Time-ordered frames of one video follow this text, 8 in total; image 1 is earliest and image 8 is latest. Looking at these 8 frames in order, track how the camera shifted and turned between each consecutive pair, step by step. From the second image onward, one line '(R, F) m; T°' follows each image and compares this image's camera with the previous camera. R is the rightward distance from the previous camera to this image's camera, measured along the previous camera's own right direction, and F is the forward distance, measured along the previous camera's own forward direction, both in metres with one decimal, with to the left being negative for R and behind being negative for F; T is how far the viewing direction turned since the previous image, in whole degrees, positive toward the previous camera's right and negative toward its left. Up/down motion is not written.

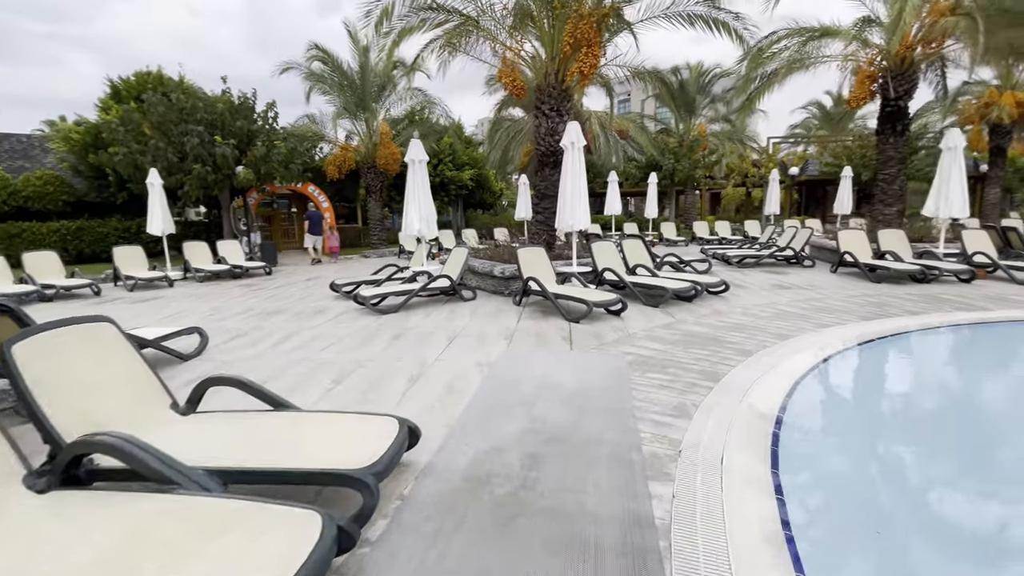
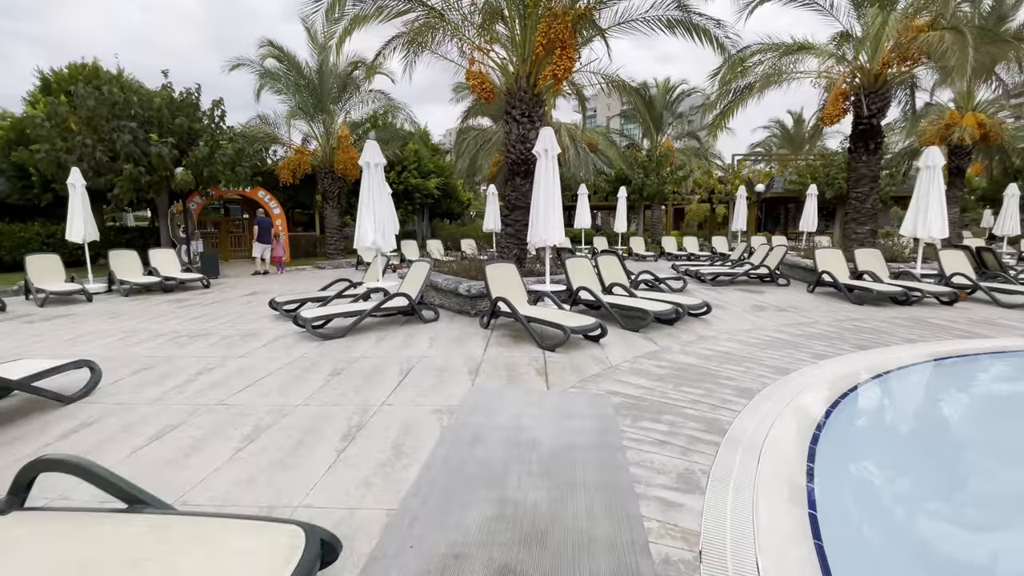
(0.0, +0.8) m; +4°
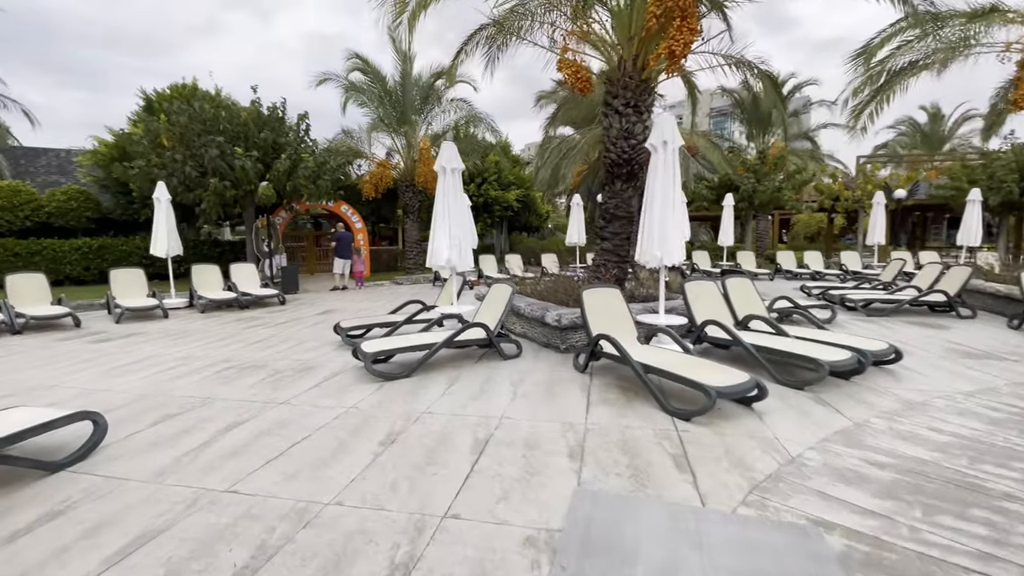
(-0.3, +1.5) m; -9°
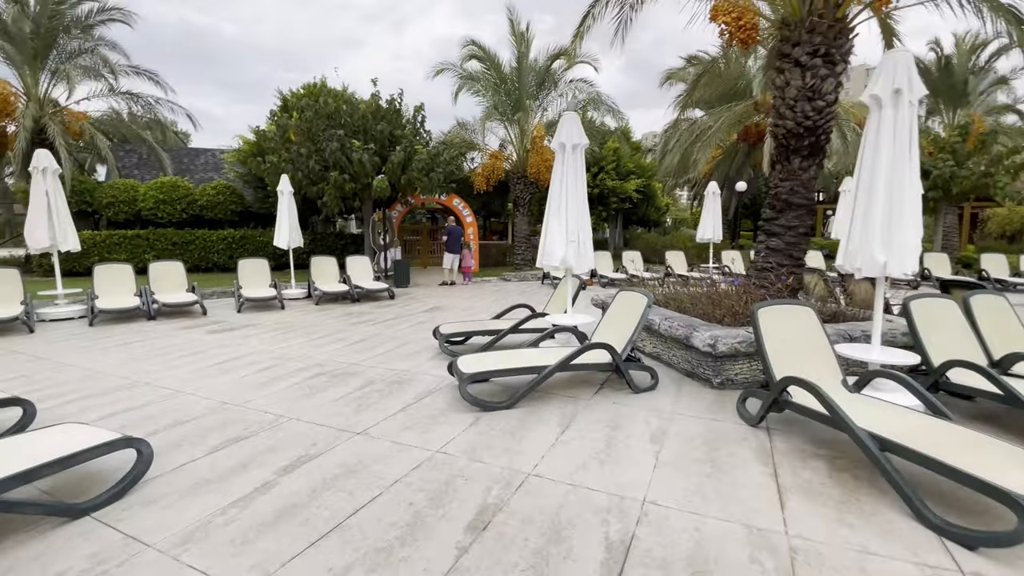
(-0.3, +1.2) m; -13°
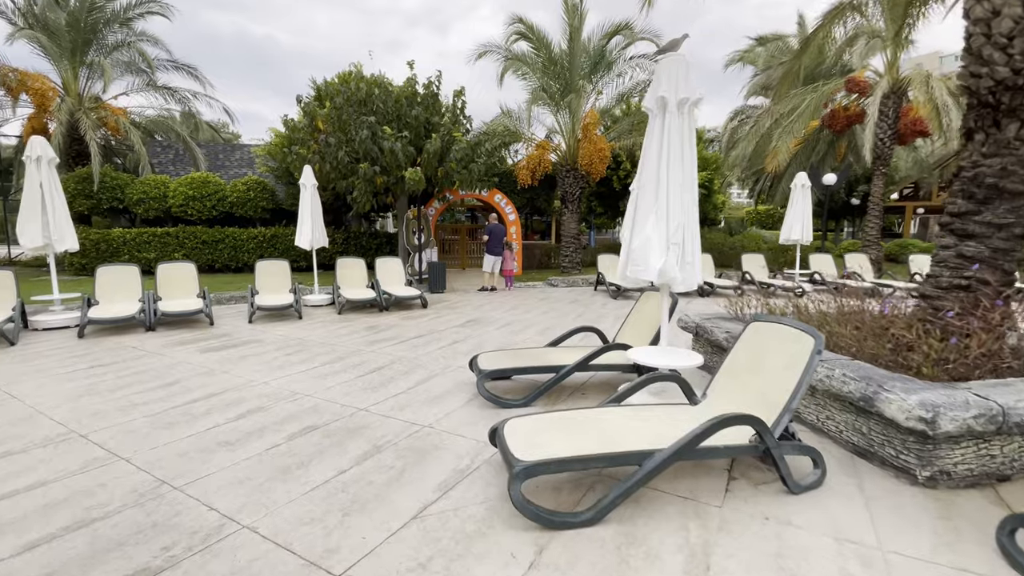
(-0.2, +1.6) m; -5°
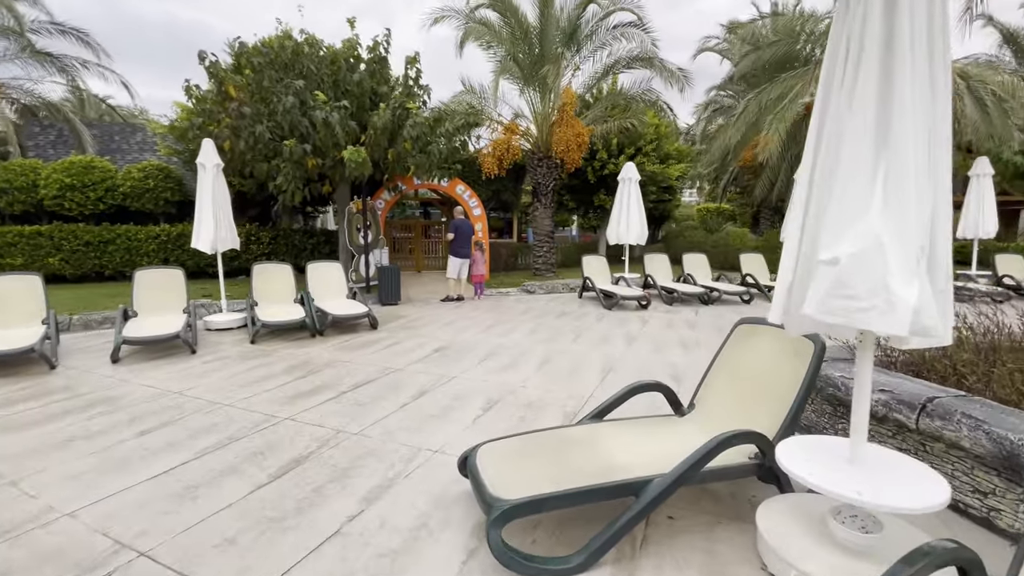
(-0.4, +2.0) m; +6°
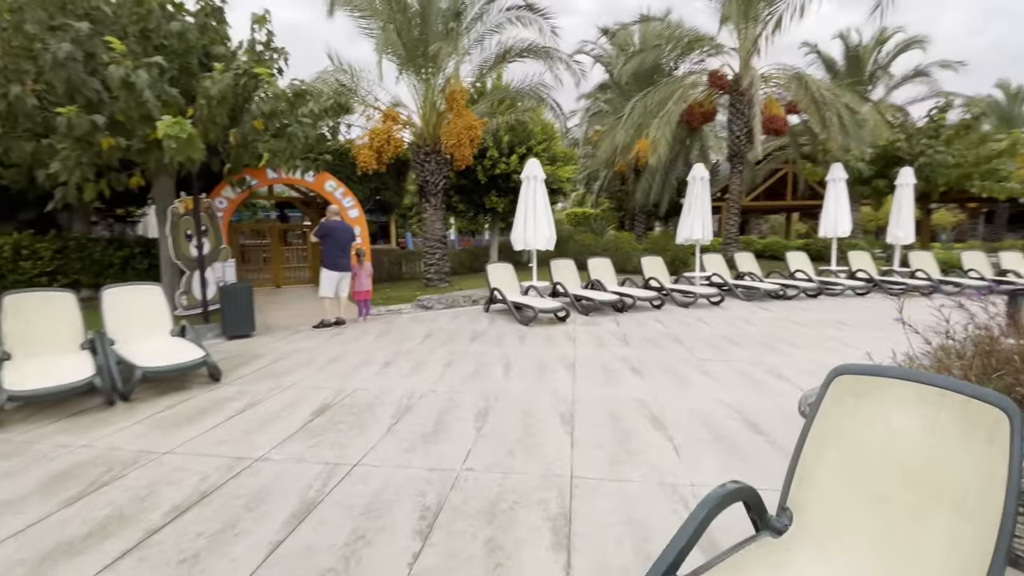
(-0.3, +1.4) m; +15°
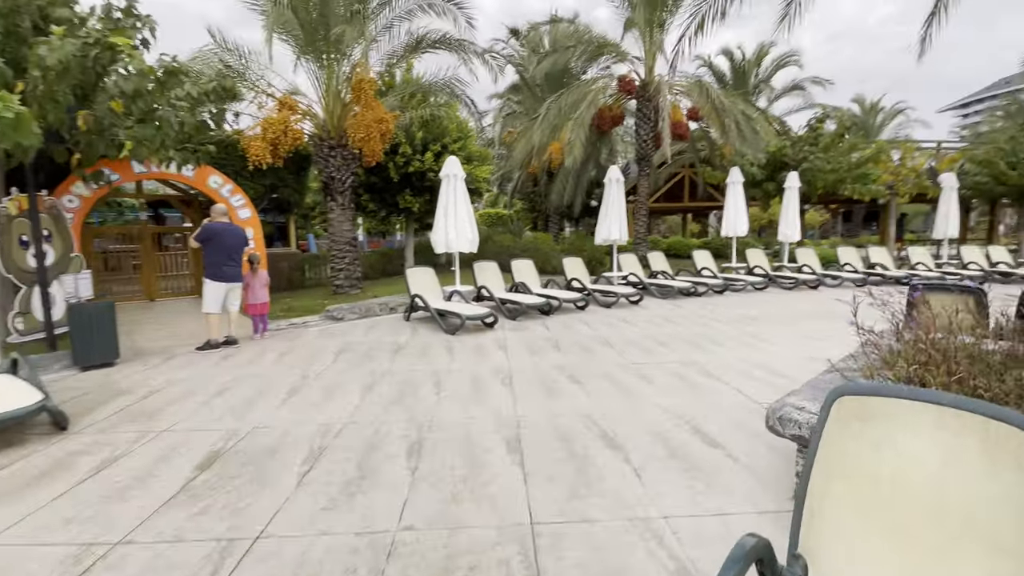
(-0.1, +0.4) m; +11°
